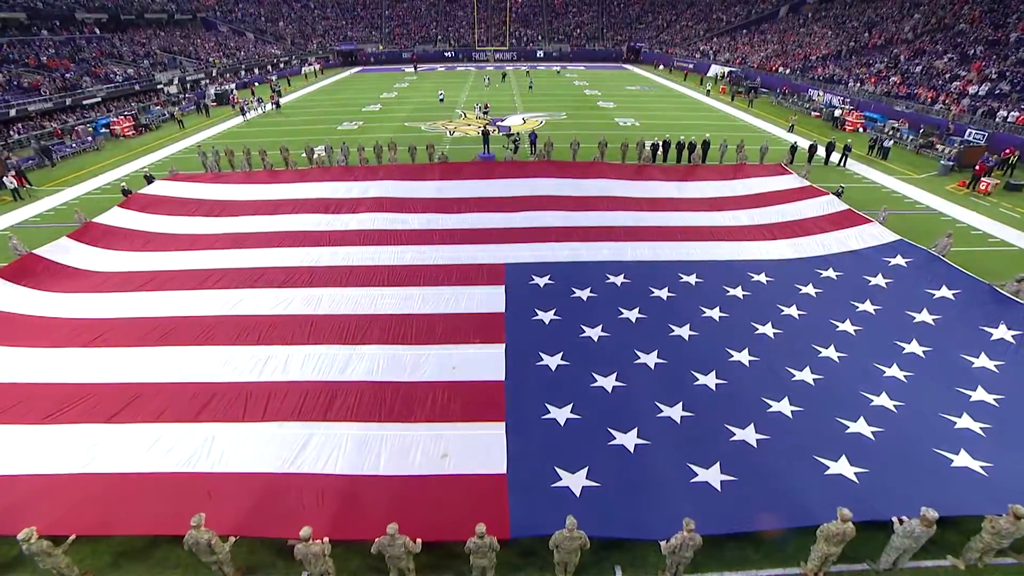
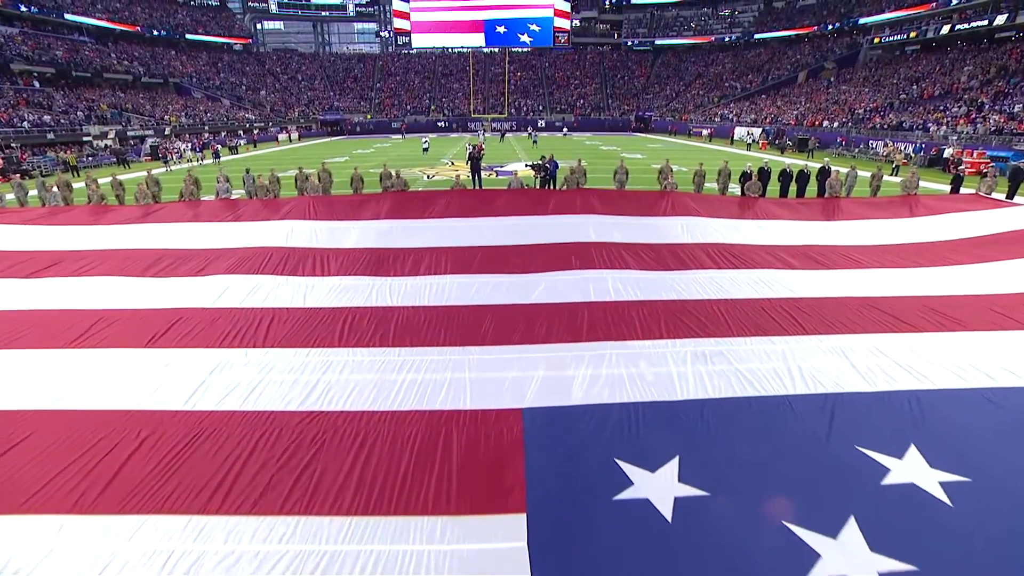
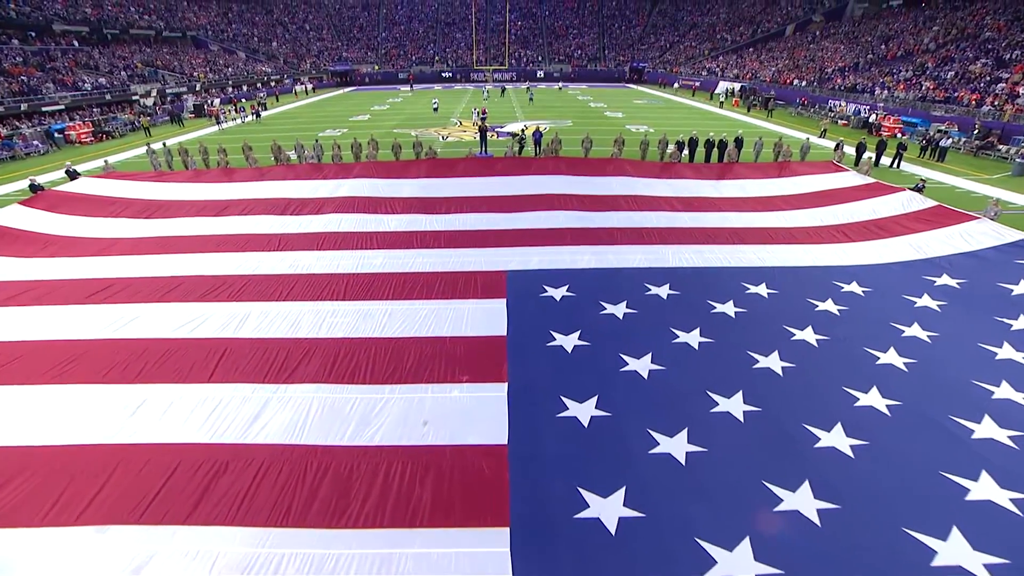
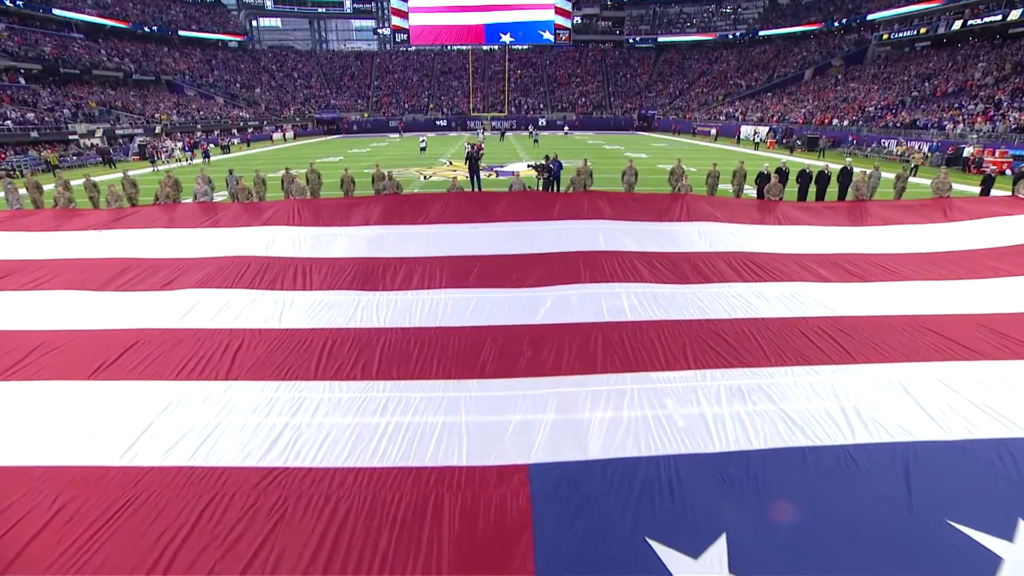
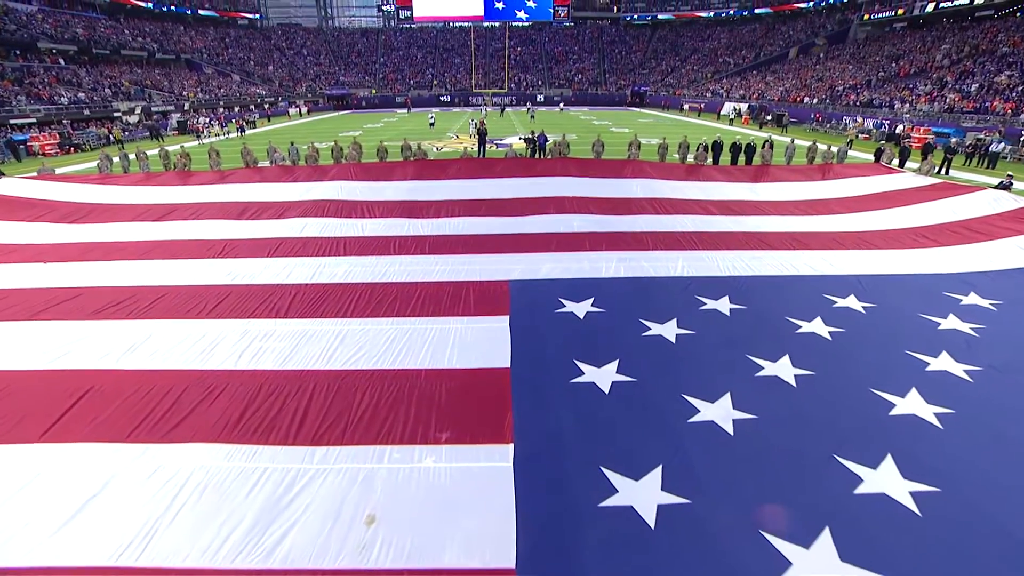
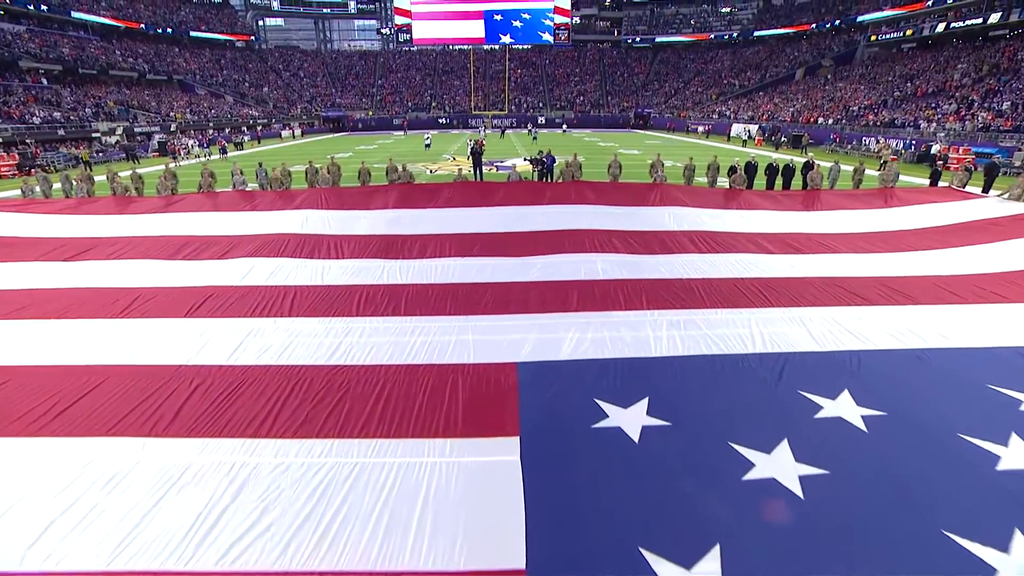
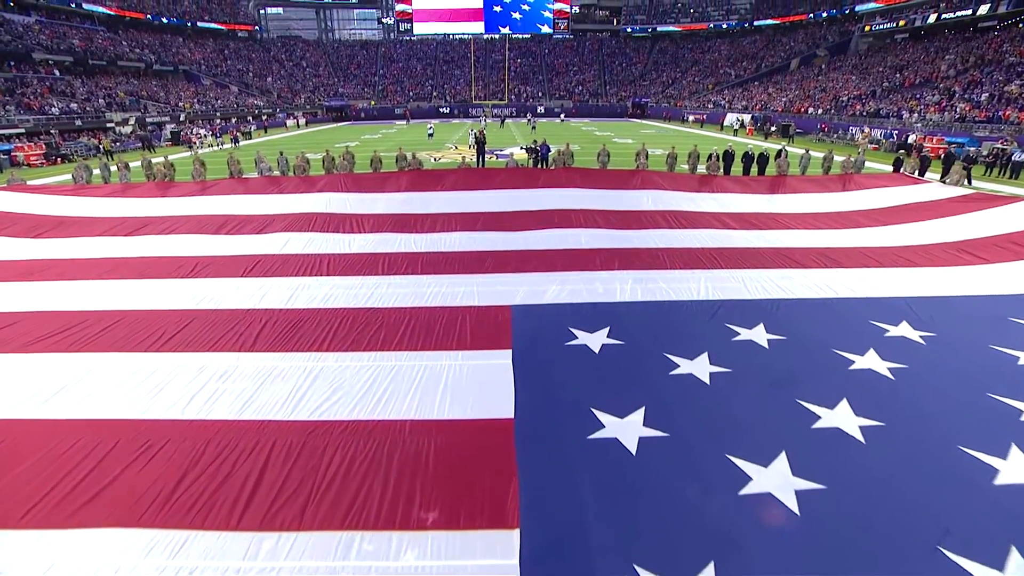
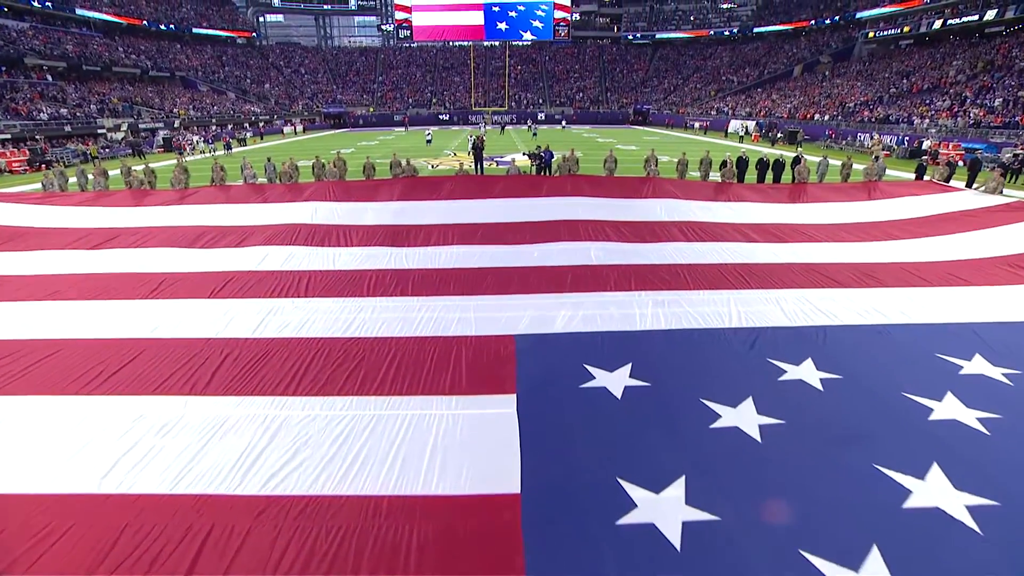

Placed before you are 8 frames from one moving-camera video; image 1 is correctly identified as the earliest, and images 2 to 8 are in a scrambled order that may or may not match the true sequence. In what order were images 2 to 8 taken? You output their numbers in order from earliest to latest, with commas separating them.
3, 5, 7, 8, 6, 2, 4
